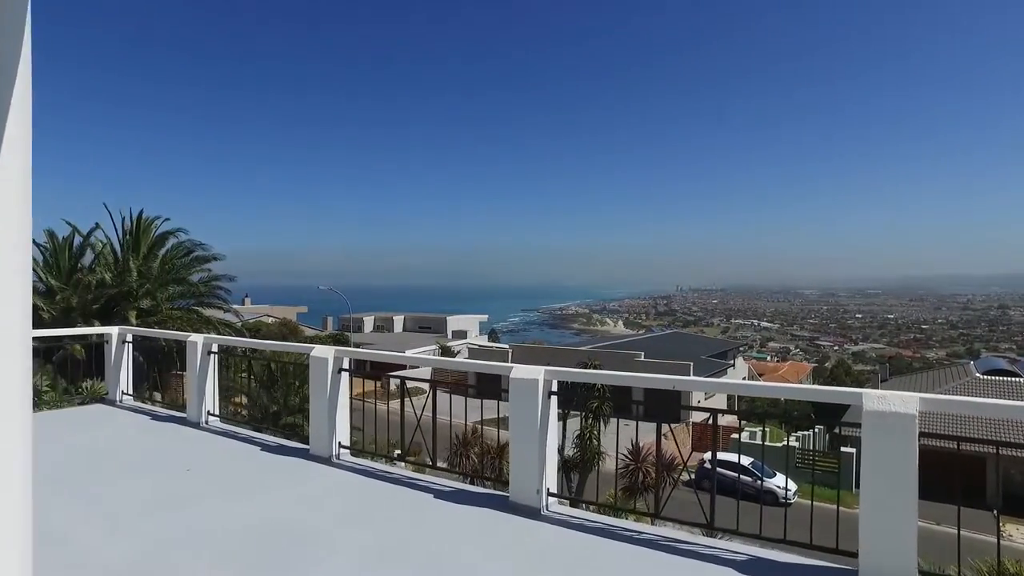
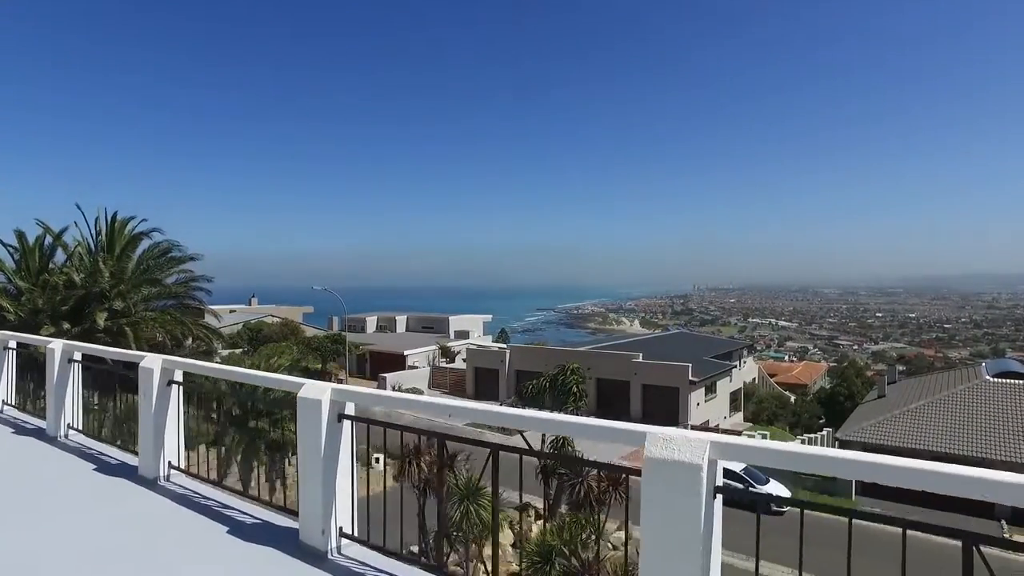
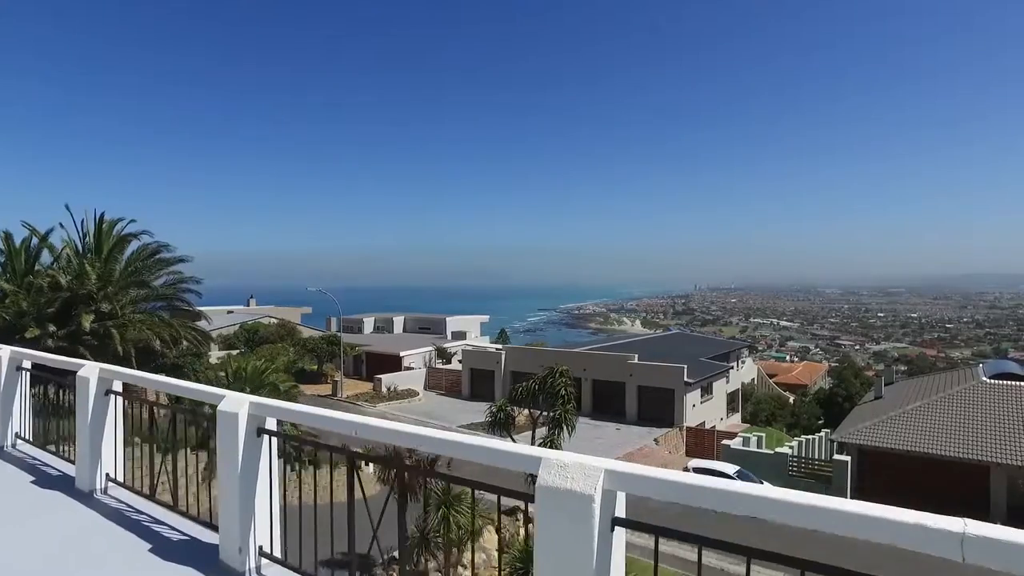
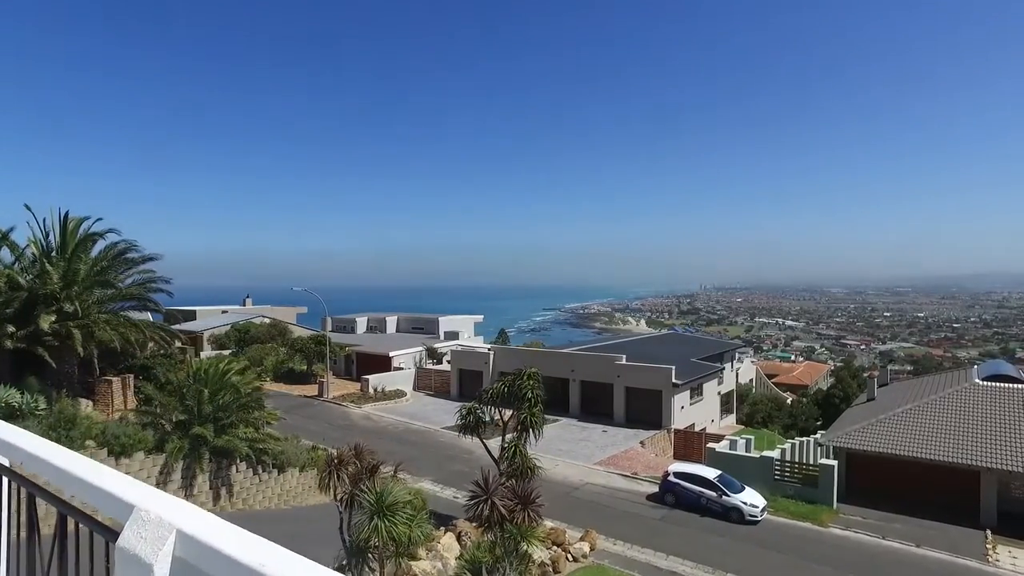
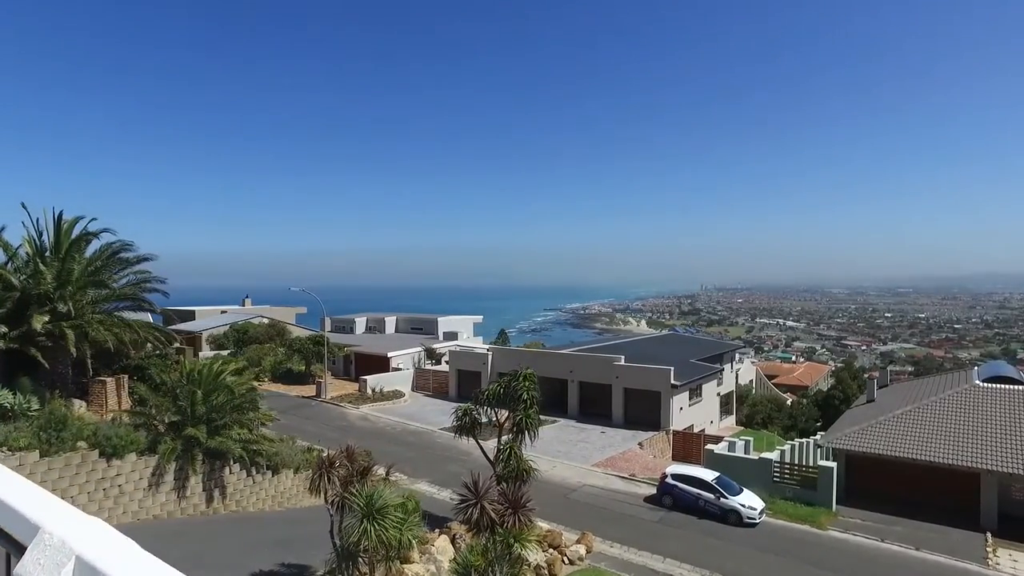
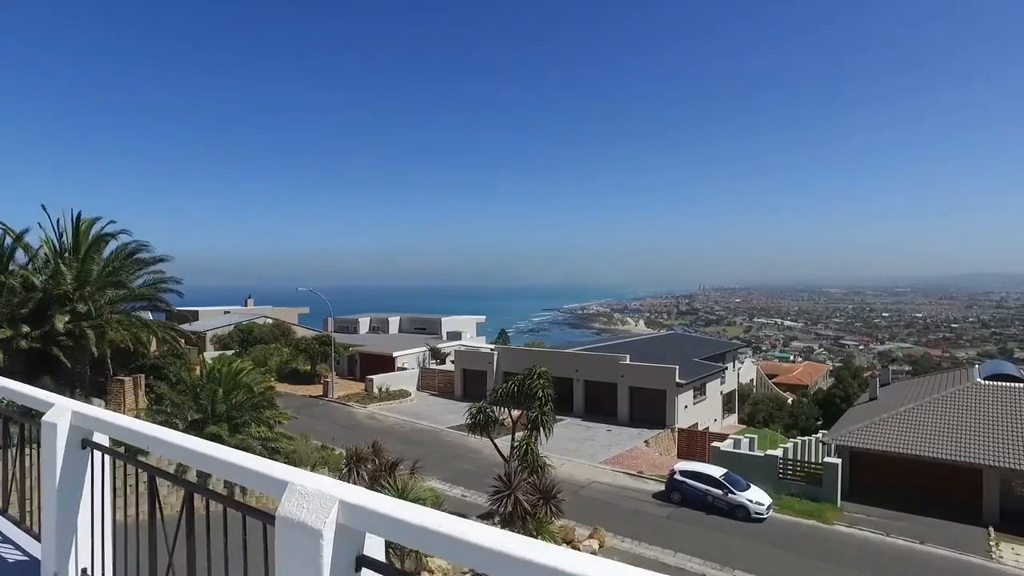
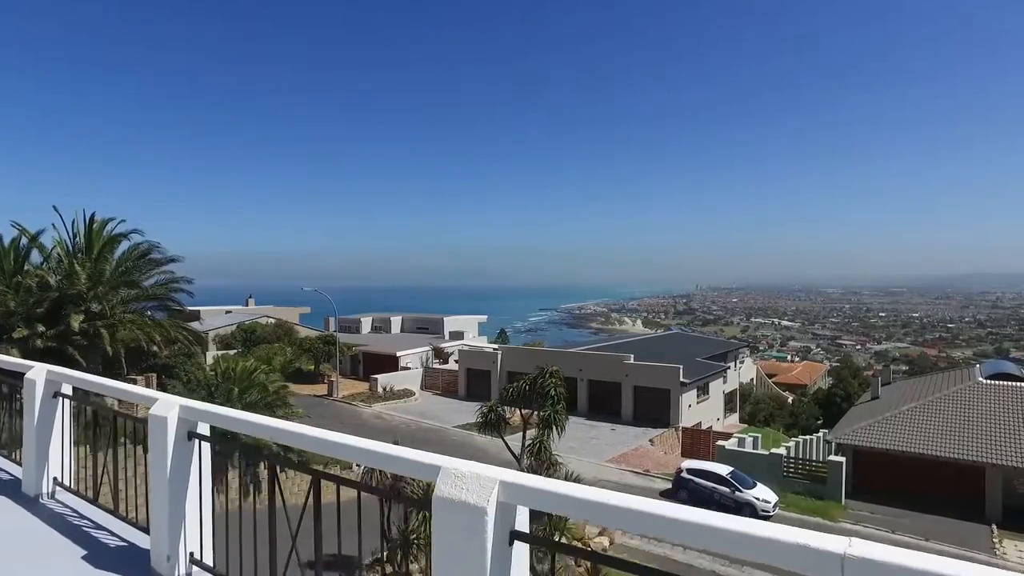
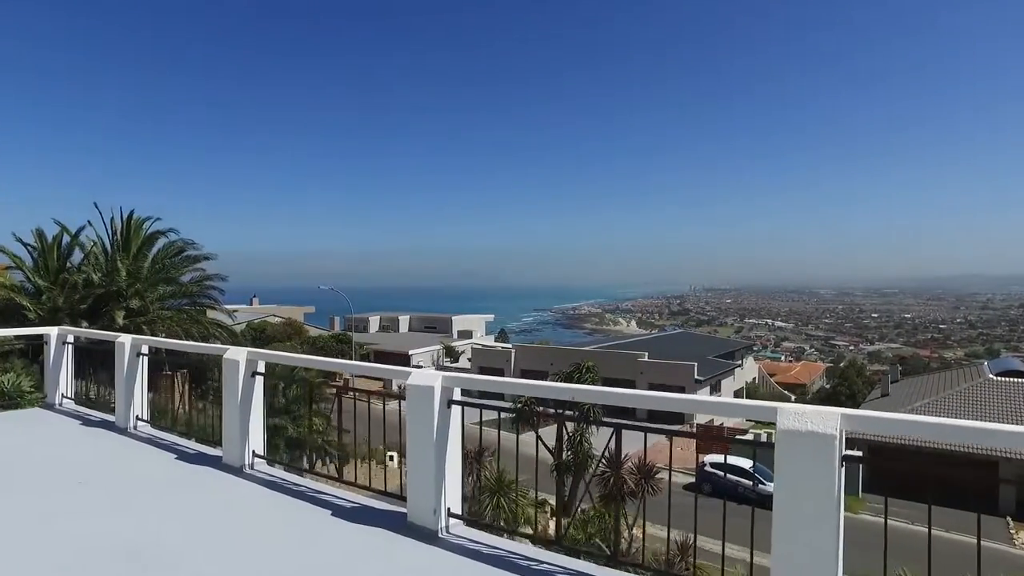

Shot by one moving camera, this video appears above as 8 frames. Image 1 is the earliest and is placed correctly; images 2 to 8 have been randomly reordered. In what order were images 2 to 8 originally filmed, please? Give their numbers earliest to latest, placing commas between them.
8, 2, 3, 7, 6, 4, 5
